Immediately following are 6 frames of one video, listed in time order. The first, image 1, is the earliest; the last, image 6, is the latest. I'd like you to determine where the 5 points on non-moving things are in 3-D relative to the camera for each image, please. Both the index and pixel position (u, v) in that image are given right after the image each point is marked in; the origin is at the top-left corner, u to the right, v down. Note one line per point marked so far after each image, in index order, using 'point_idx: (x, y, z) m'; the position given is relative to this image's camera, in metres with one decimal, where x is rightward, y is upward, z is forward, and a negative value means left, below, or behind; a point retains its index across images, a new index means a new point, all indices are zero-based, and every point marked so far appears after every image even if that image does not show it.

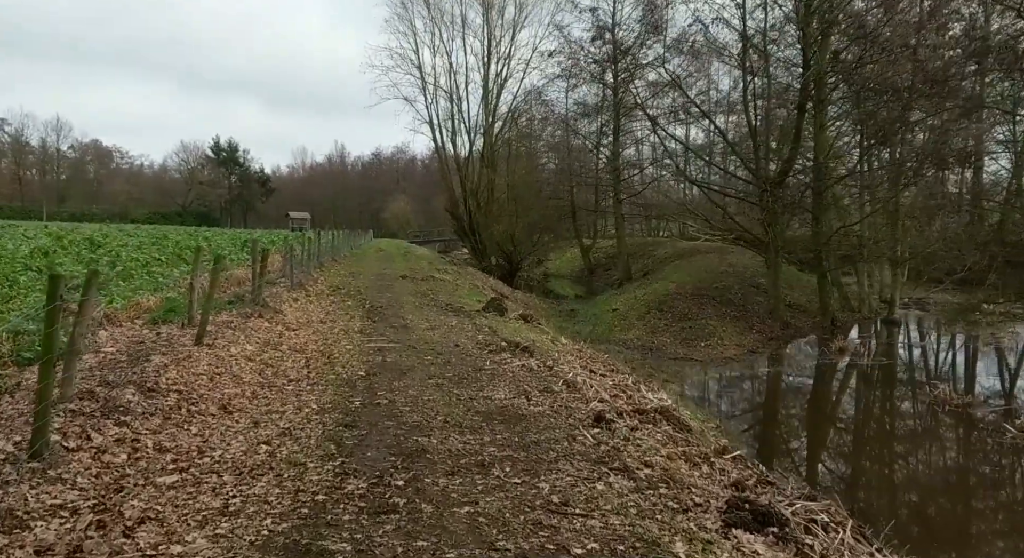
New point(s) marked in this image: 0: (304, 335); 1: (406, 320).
0: (-3.0, -0.9, +9.6) m
1: (-1.9, -0.8, +11.2) m
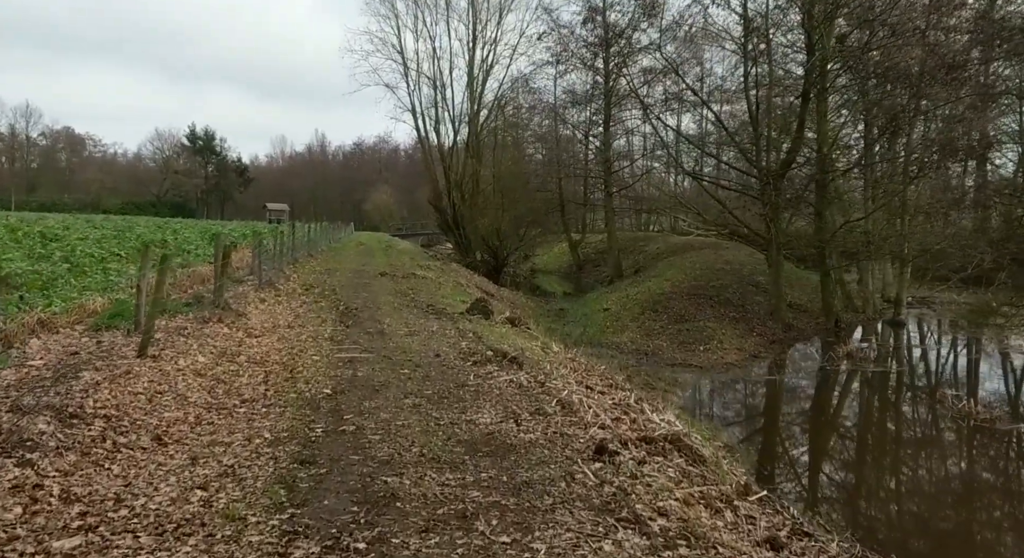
0: (-3.1, -0.8, +8.6) m
1: (-2.0, -0.7, +10.3) m
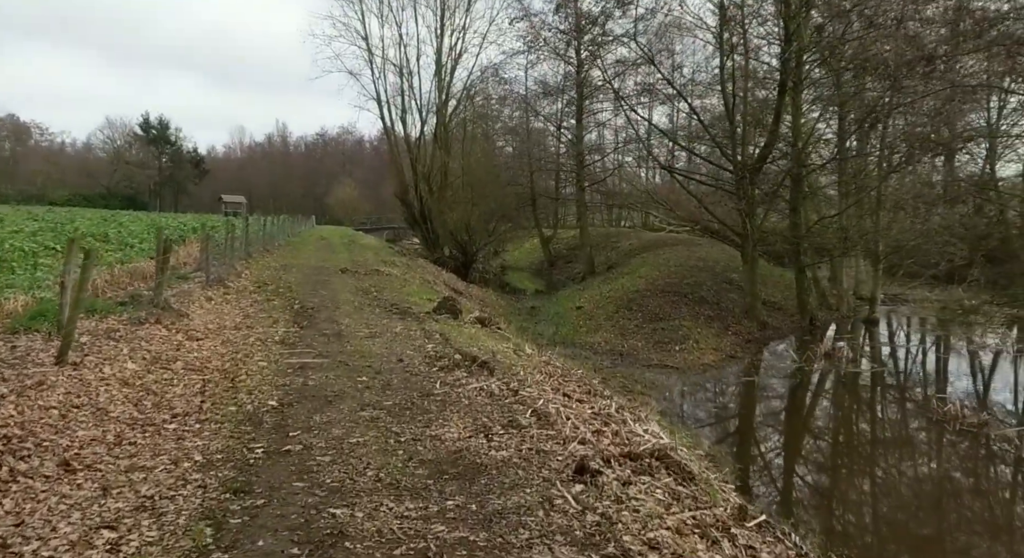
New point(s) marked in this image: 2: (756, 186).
0: (-3.5, -0.8, +7.8) m
1: (-2.5, -0.7, +9.5) m
2: (+5.3, +2.0, +14.6) m
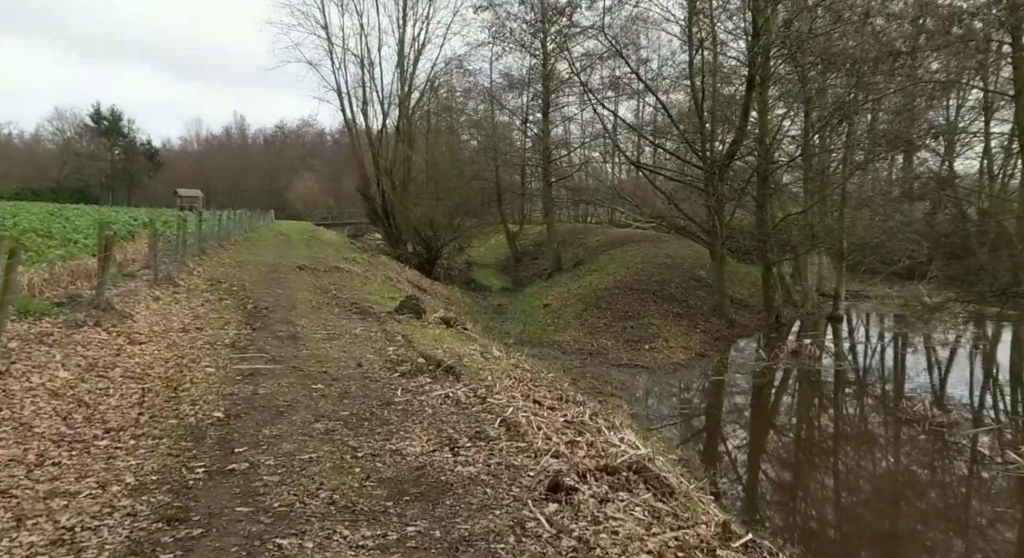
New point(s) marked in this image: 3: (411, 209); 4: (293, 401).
0: (-3.9, -0.8, +7.3) m
1: (-2.9, -0.7, +9.0) m
2: (+4.6, +2.1, +14.5) m
3: (-2.9, +2.0, +19.5) m
4: (-1.9, -1.1, +5.9) m
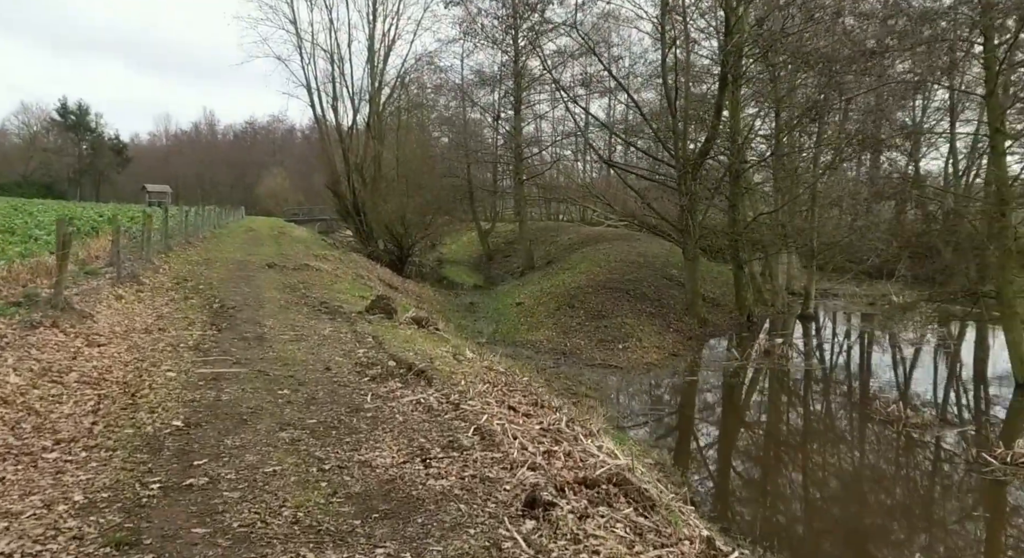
0: (-4.1, -0.8, +6.9) m
1: (-3.3, -0.7, +8.7) m
2: (+4.0, +2.1, +14.5) m
3: (-3.7, +2.1, +19.2) m
4: (-2.1, -1.1, +5.7) m
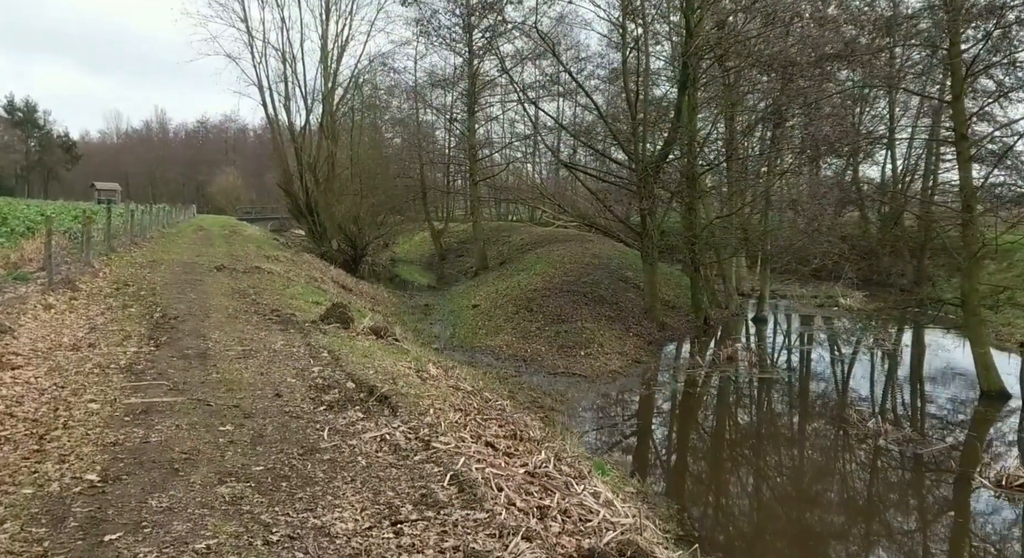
0: (-4.3, -1.0, +5.9) m
1: (-3.6, -0.8, +7.7) m
2: (+3.3, +1.9, +14.0) m
3: (-4.7, +1.9, +18.2) m
4: (-2.3, -1.3, +4.8) m
